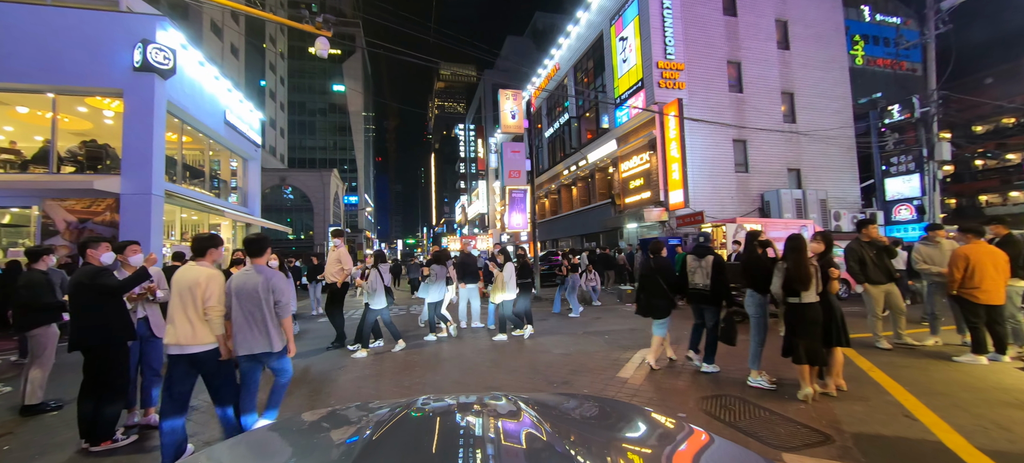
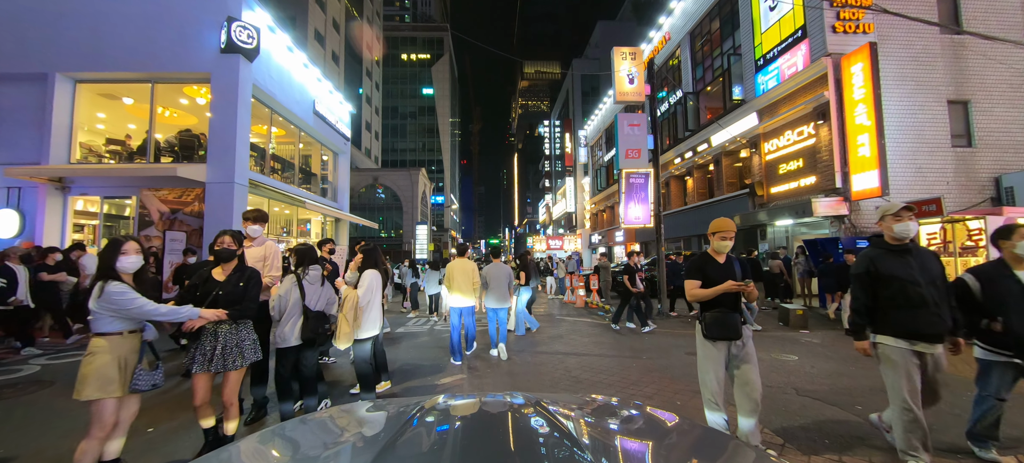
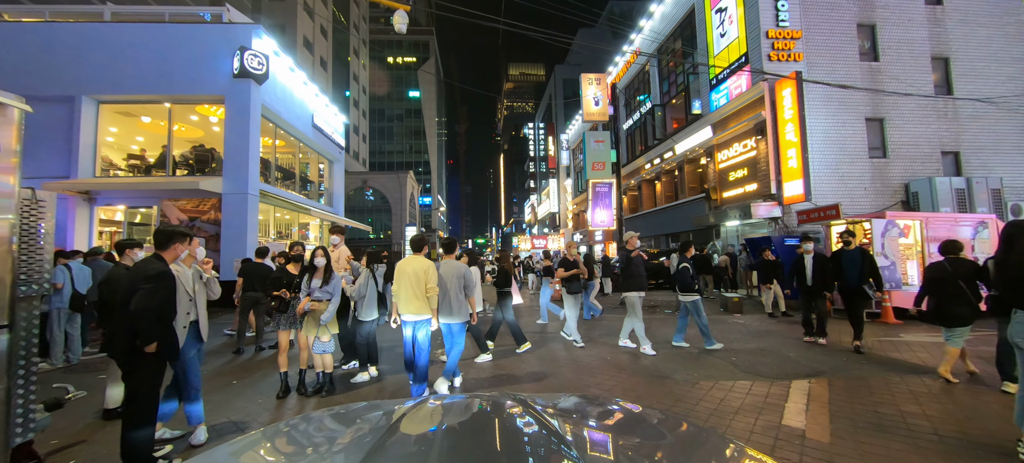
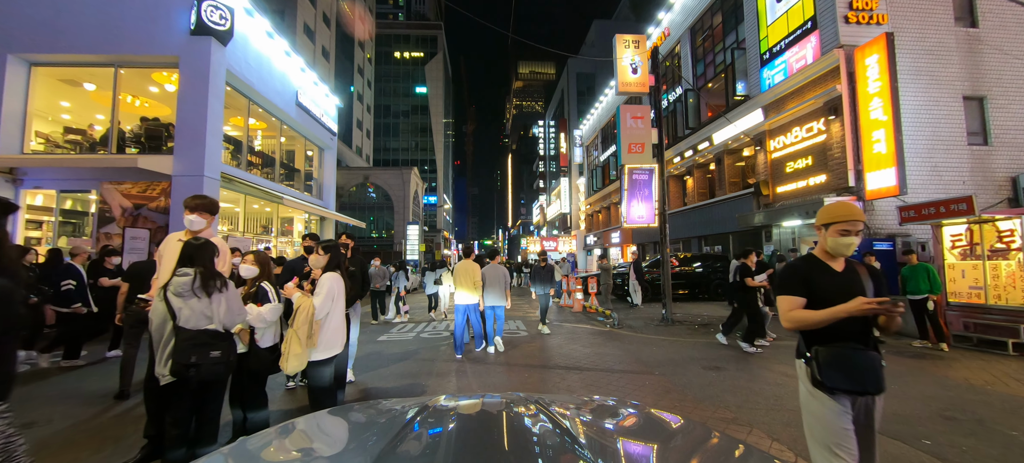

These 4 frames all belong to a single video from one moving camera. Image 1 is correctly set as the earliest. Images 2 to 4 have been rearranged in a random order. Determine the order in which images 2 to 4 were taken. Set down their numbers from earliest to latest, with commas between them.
3, 2, 4
